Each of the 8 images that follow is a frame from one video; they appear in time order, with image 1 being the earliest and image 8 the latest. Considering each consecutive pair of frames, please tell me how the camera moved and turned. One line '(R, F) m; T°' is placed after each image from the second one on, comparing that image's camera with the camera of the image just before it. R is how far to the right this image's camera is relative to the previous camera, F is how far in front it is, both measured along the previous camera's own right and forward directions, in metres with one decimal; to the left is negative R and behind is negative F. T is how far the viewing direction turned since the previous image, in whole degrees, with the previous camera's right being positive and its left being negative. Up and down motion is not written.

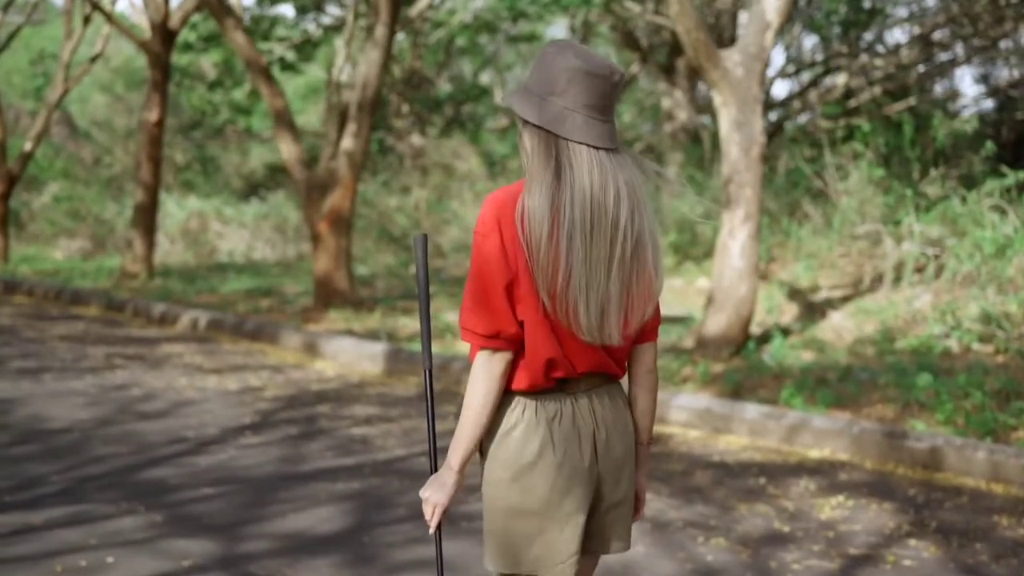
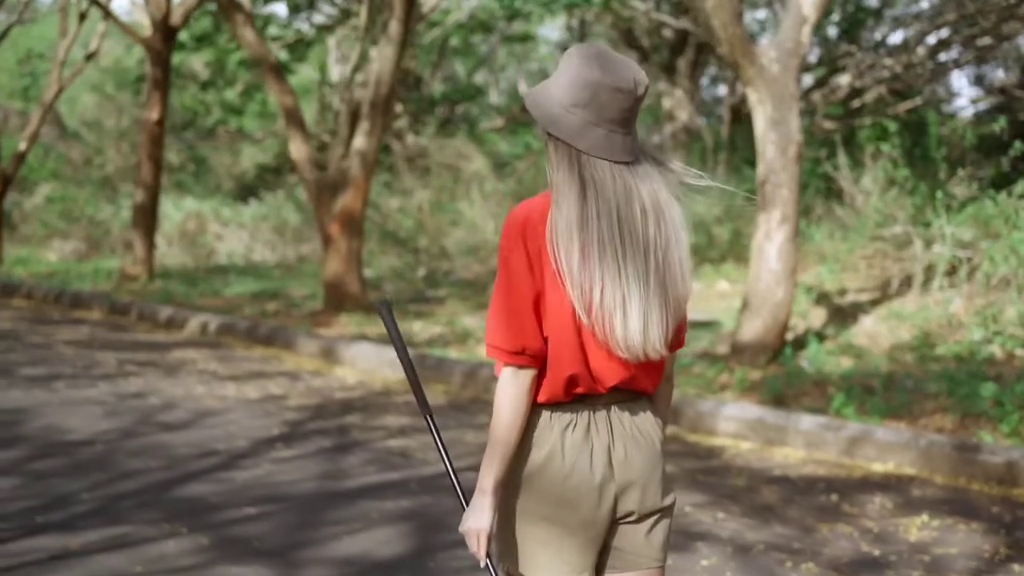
(-0.3, +0.4) m; +1°
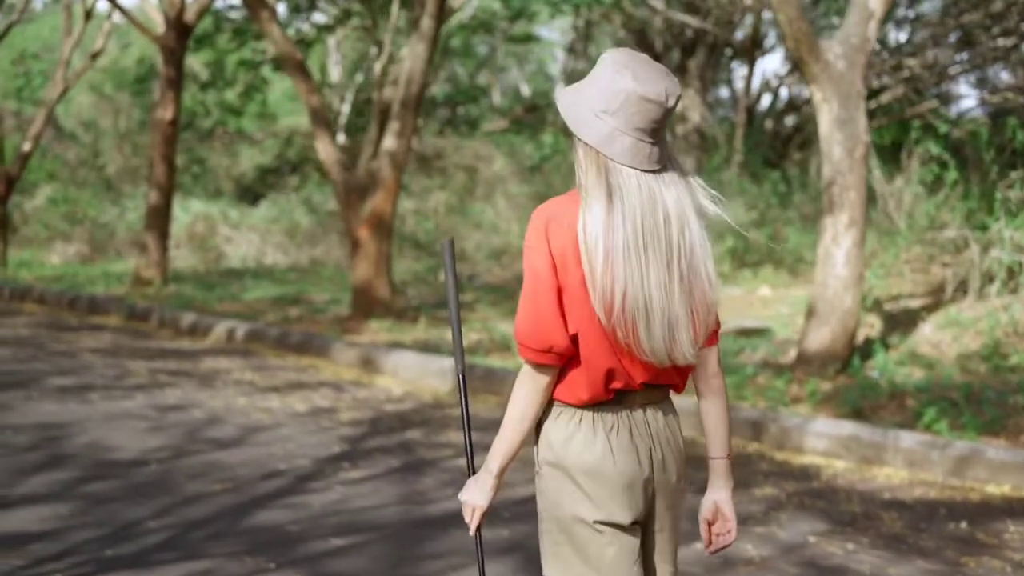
(-0.4, +0.5) m; +1°
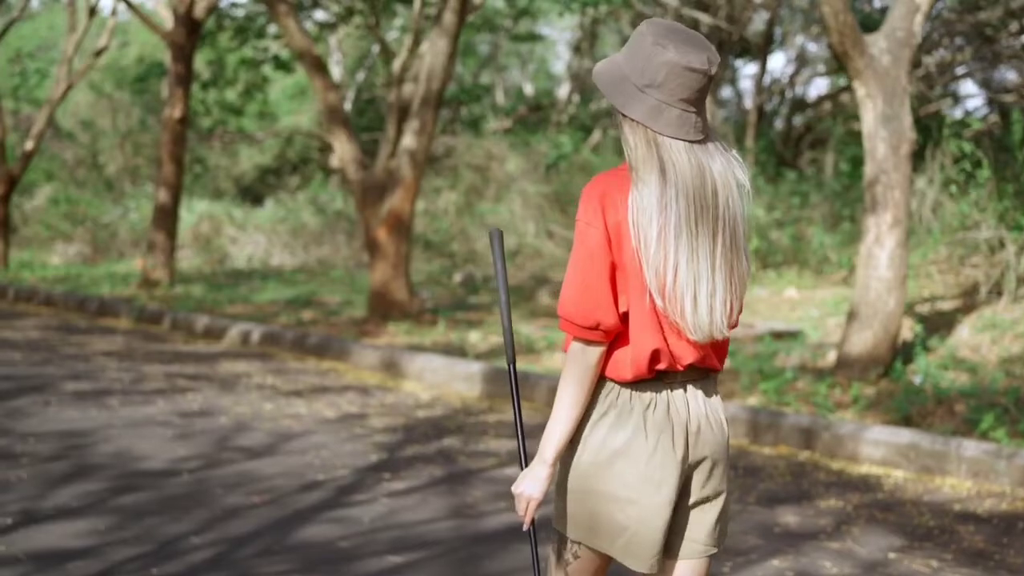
(-0.2, +0.3) m; 0°
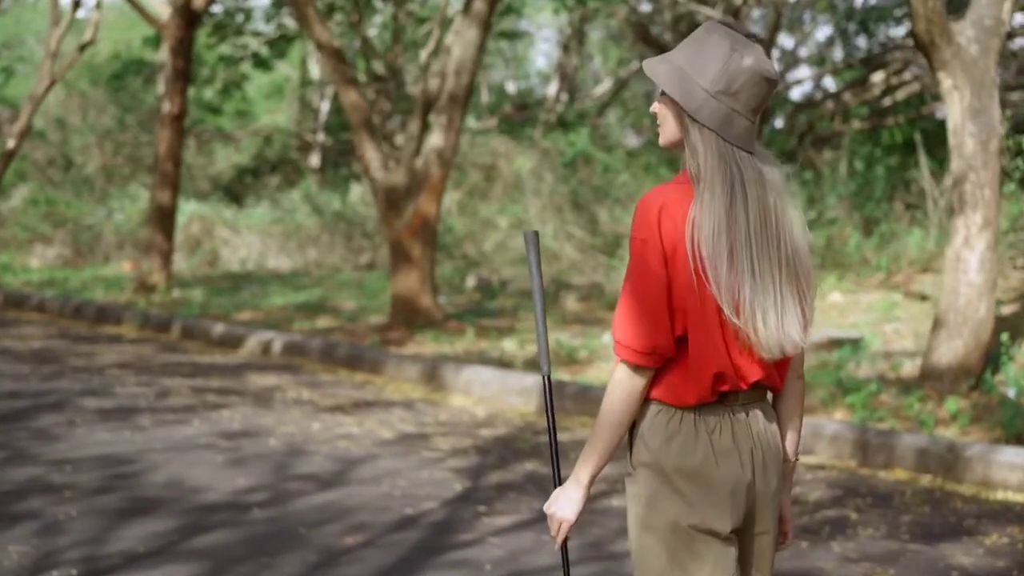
(-0.6, +0.7) m; +1°
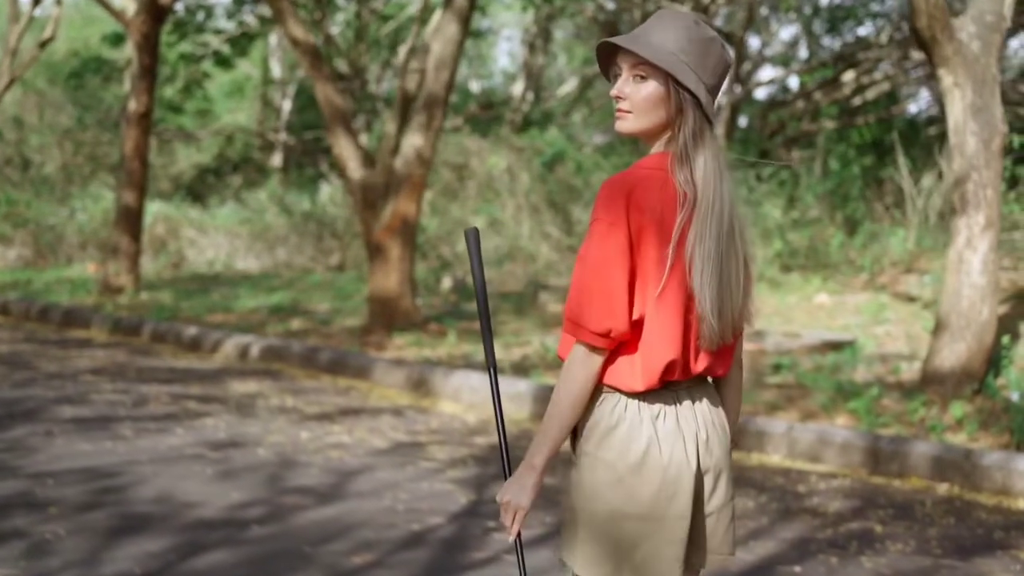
(-0.2, +0.3) m; +2°
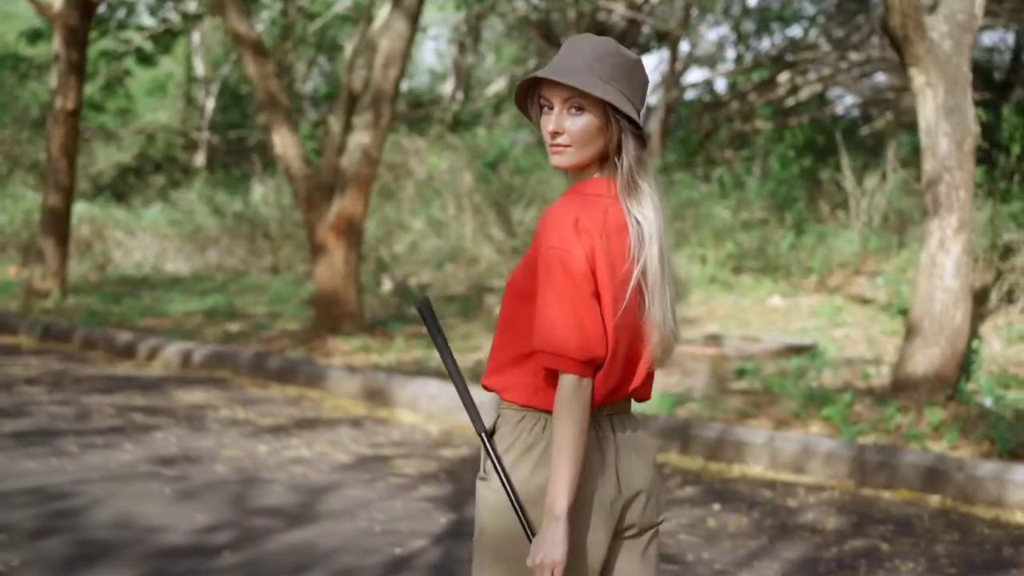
(-0.2, +0.3) m; +3°
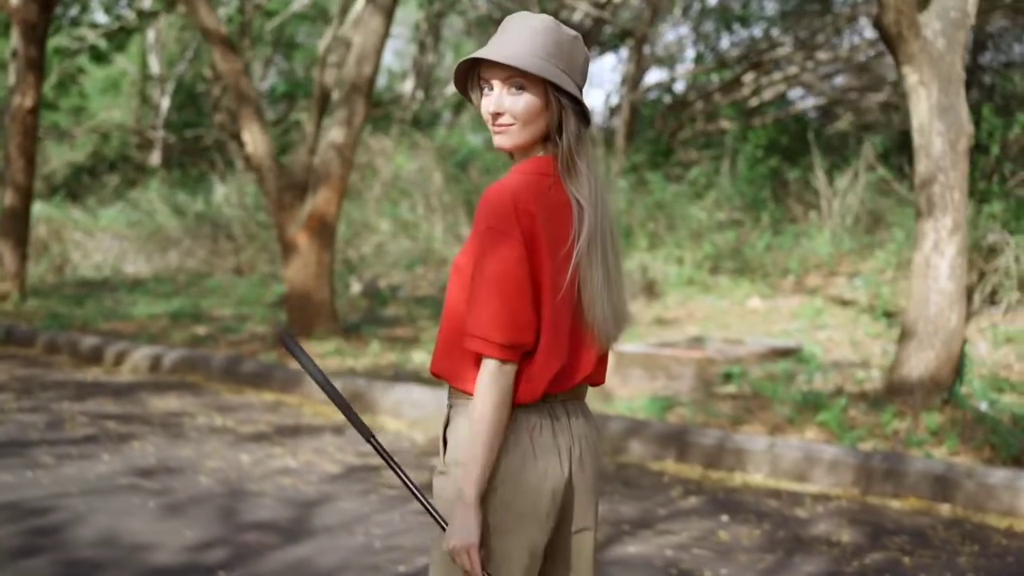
(-0.2, +0.2) m; +2°
